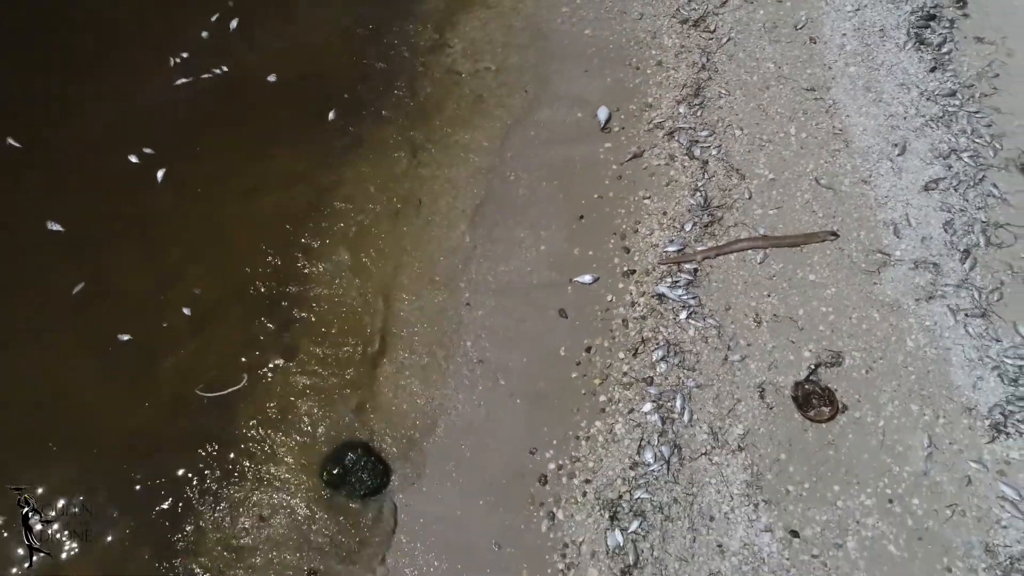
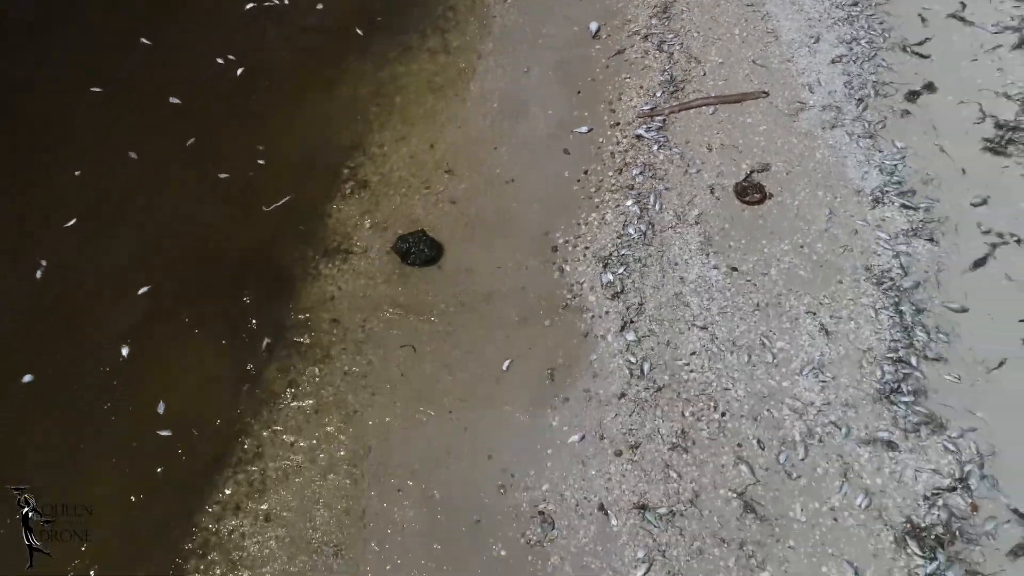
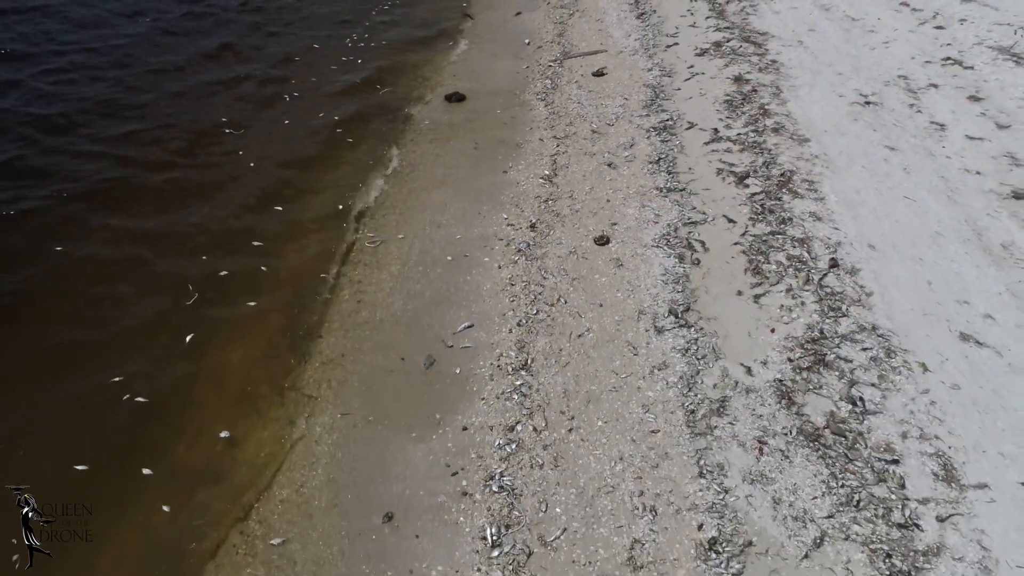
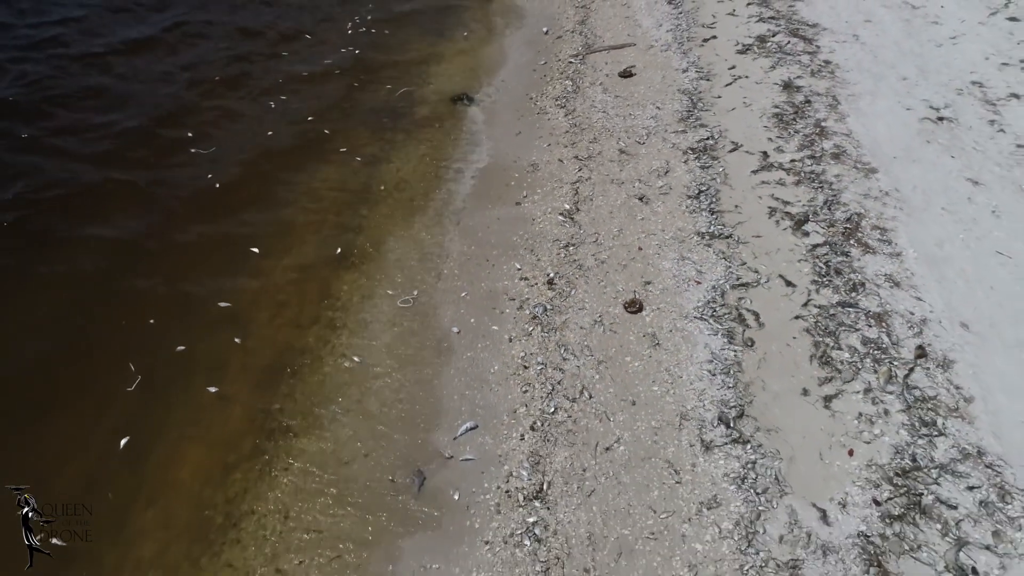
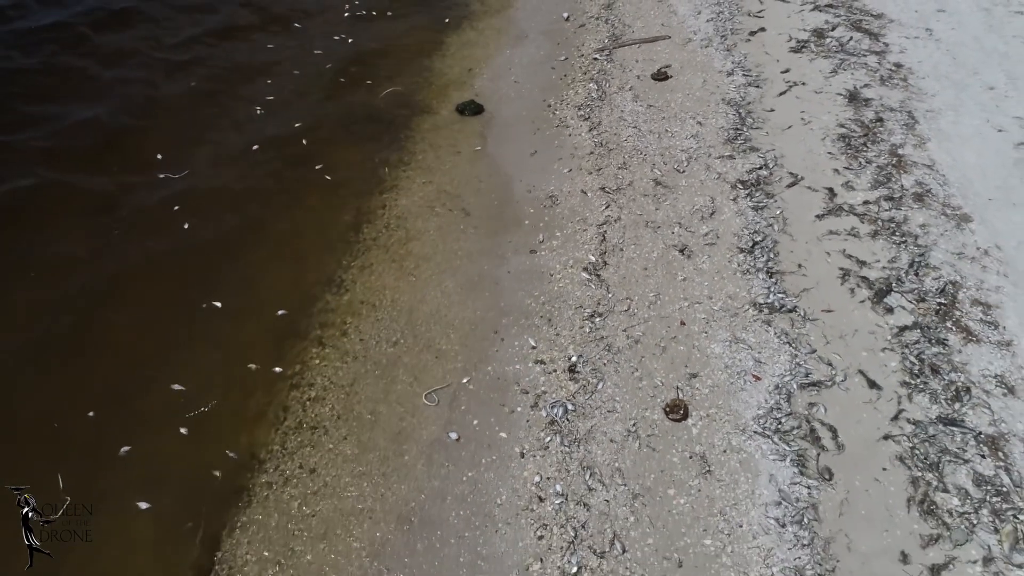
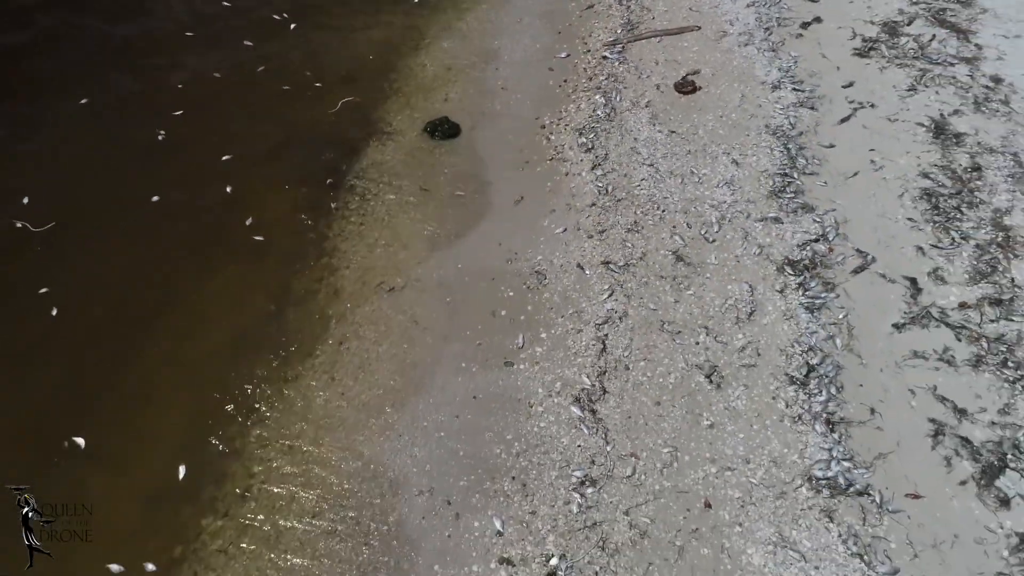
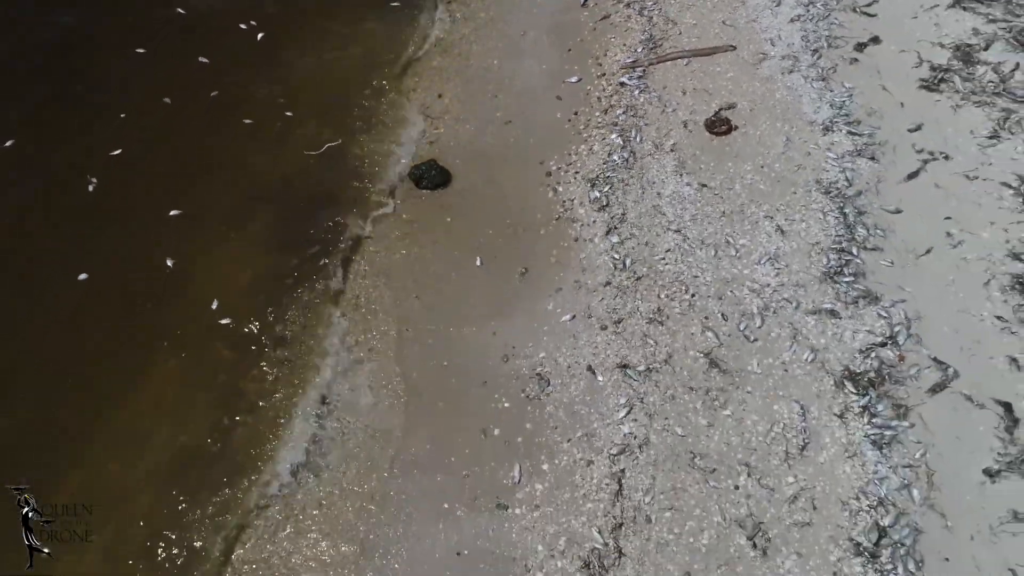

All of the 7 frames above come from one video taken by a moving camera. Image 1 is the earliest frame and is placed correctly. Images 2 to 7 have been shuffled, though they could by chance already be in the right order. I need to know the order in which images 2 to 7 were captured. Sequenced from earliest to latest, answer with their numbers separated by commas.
2, 7, 6, 5, 4, 3
